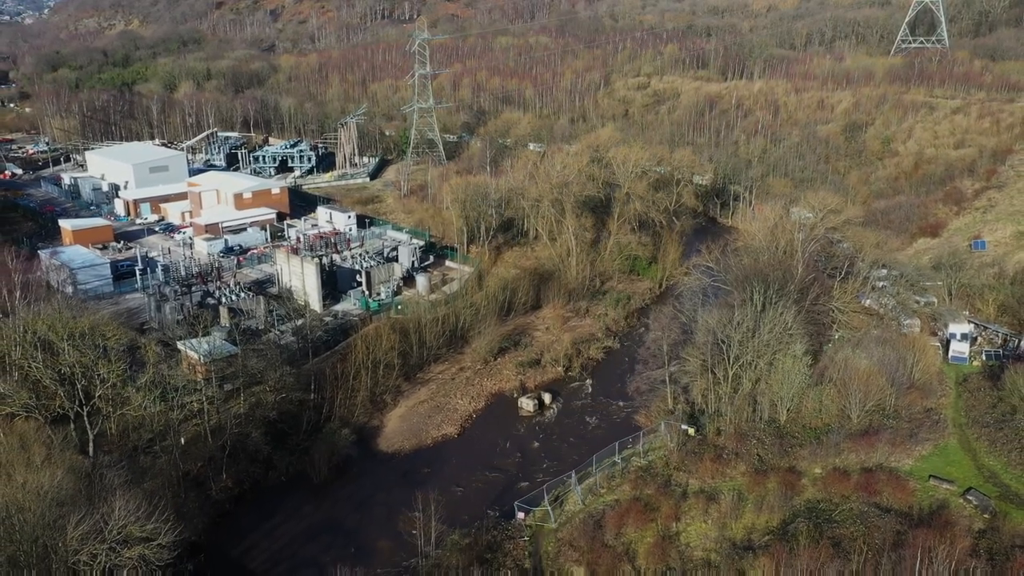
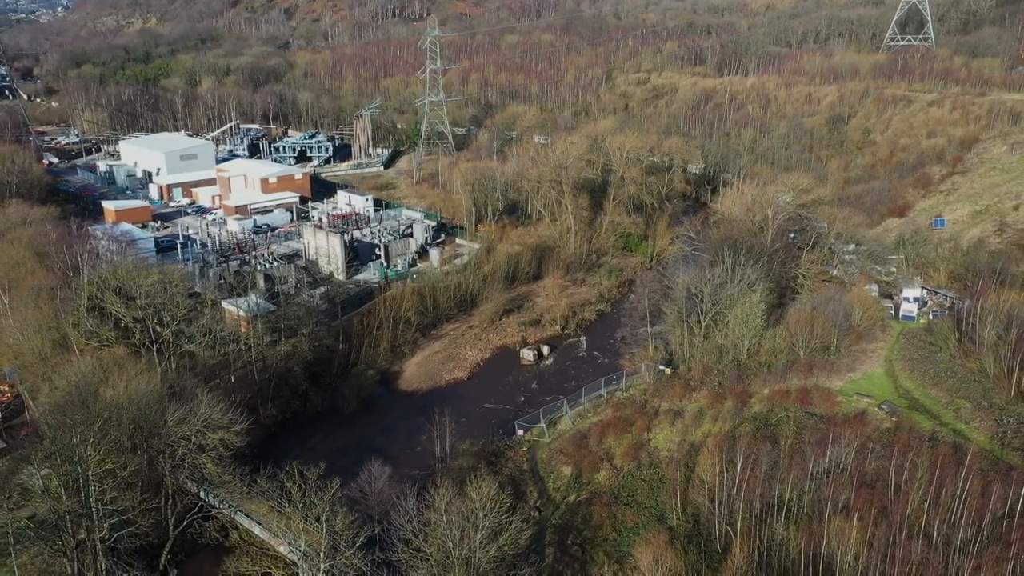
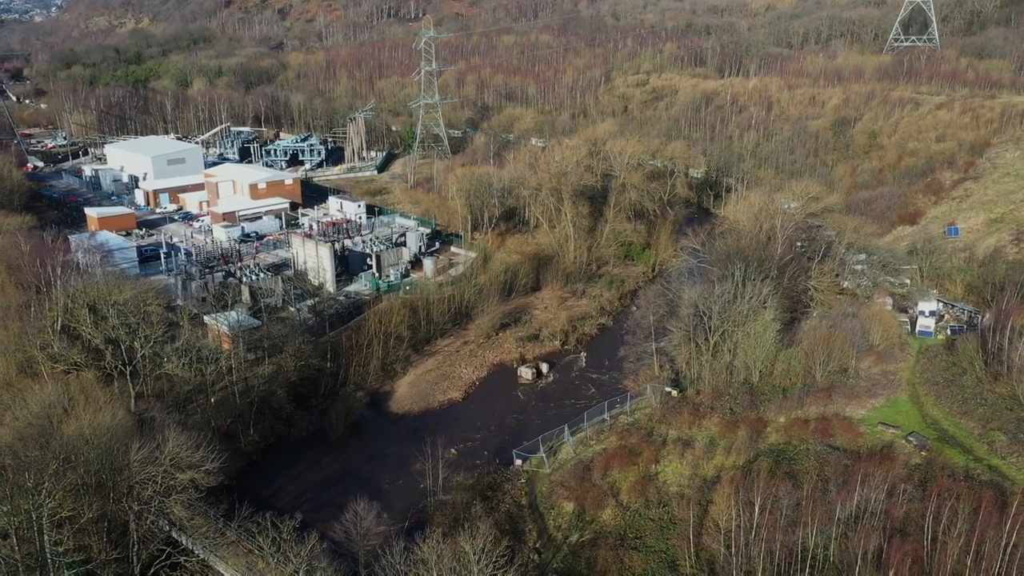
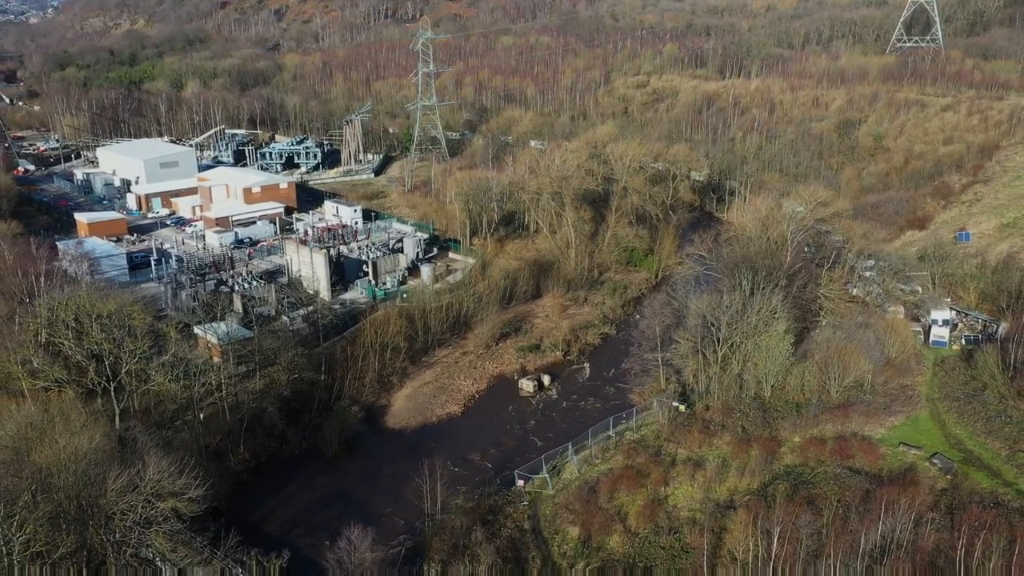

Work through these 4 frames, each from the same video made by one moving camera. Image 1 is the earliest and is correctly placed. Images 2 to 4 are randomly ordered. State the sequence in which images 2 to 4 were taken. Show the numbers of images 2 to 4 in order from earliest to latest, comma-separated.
4, 3, 2
